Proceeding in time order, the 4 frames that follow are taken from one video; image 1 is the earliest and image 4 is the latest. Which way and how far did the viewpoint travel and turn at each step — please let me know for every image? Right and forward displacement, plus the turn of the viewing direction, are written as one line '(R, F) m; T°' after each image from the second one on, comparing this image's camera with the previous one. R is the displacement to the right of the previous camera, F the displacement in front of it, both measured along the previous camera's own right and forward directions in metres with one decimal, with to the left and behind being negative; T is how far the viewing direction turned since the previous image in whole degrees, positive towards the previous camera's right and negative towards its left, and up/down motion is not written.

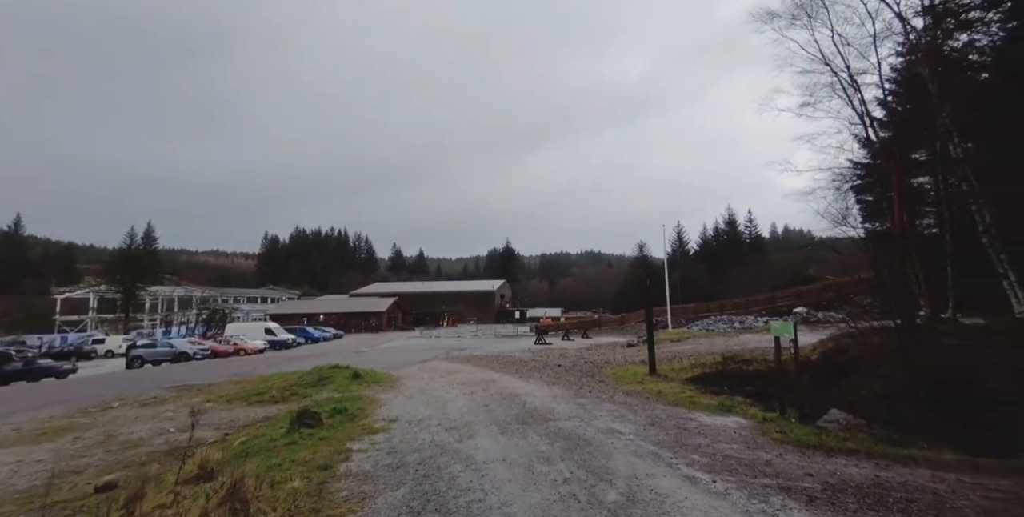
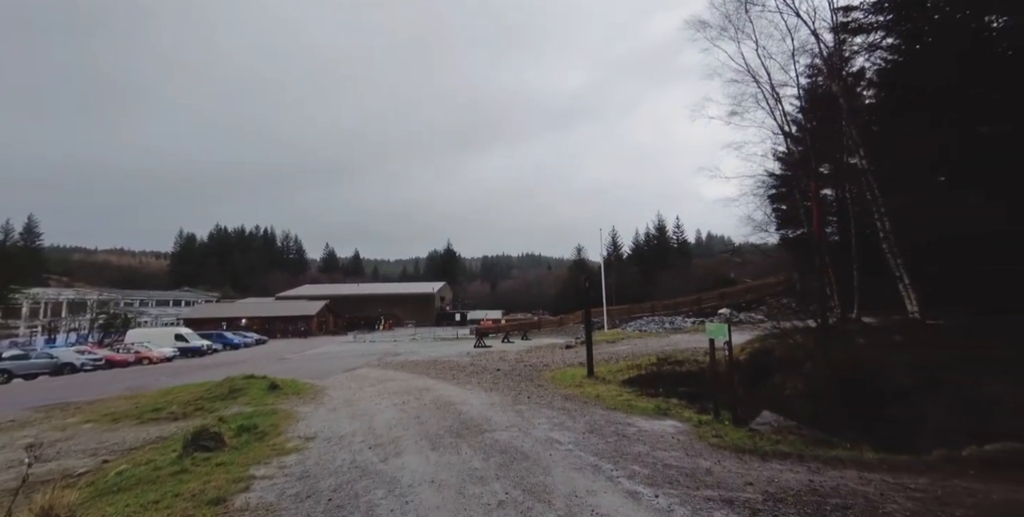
(+0.1, +0.5) m; +7°
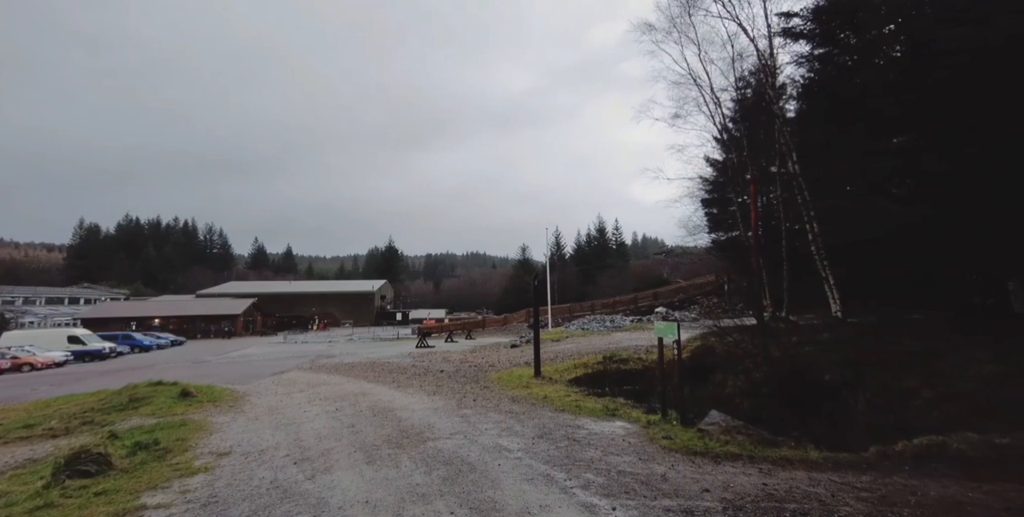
(-0.1, +0.5) m; +7°
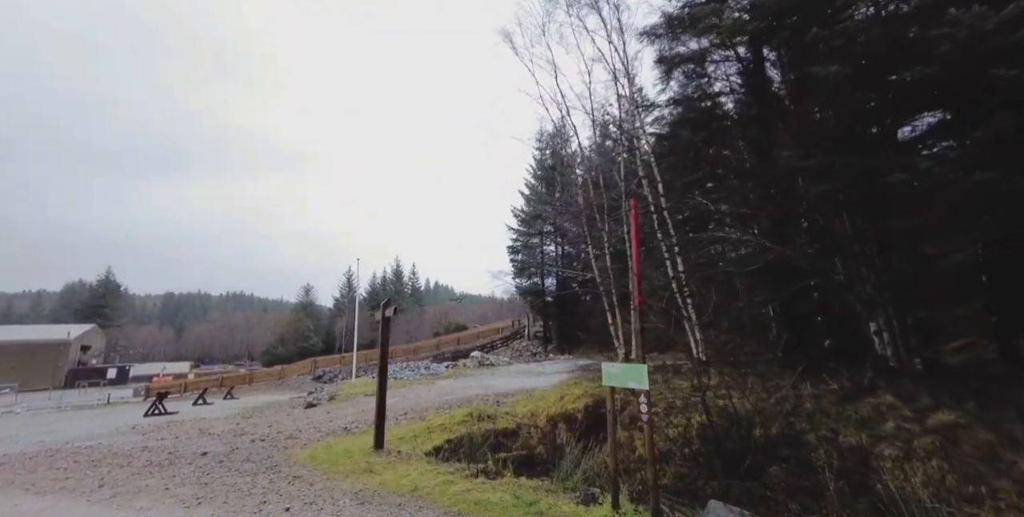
(-1.0, +3.8) m; +25°
